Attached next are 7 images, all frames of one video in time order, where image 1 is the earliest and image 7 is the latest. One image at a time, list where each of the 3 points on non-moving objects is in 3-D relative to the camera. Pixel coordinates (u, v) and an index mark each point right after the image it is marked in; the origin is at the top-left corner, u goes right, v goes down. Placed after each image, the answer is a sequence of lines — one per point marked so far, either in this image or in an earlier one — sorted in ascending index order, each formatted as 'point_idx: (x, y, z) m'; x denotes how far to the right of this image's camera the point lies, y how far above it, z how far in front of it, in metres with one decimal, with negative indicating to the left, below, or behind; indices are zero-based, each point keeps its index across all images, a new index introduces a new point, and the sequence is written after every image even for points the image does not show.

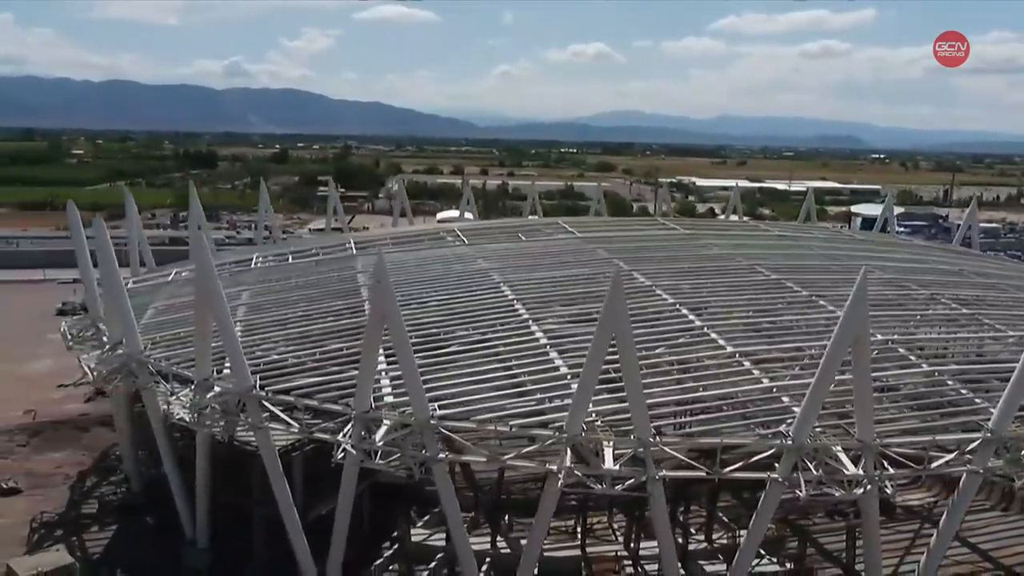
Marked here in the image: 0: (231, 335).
0: (-7.1, -1.2, +18.7) m
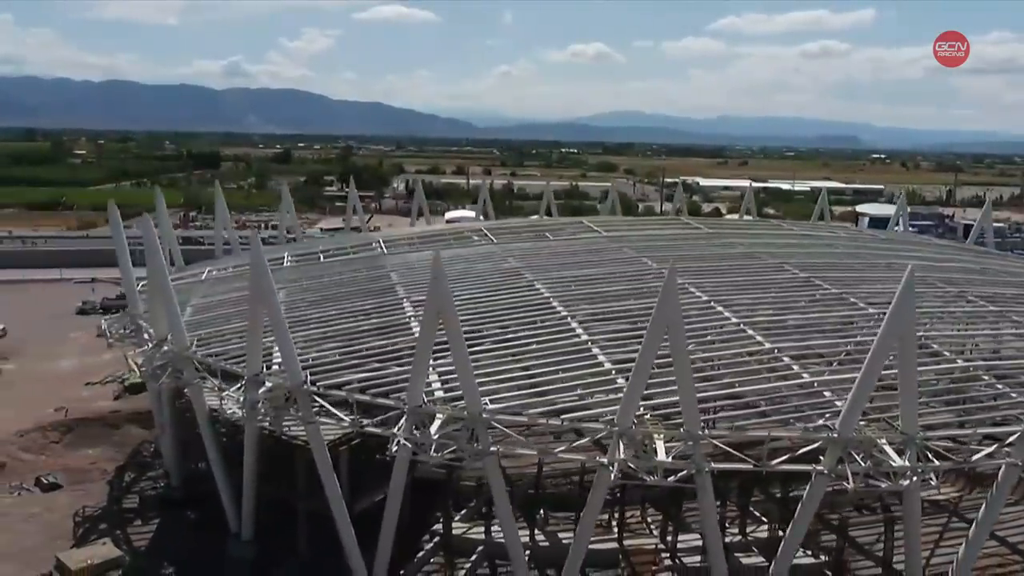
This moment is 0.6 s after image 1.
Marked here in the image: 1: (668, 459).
0: (-5.9, -1.1, +19.0) m
1: (+3.6, -3.9, +16.8) m
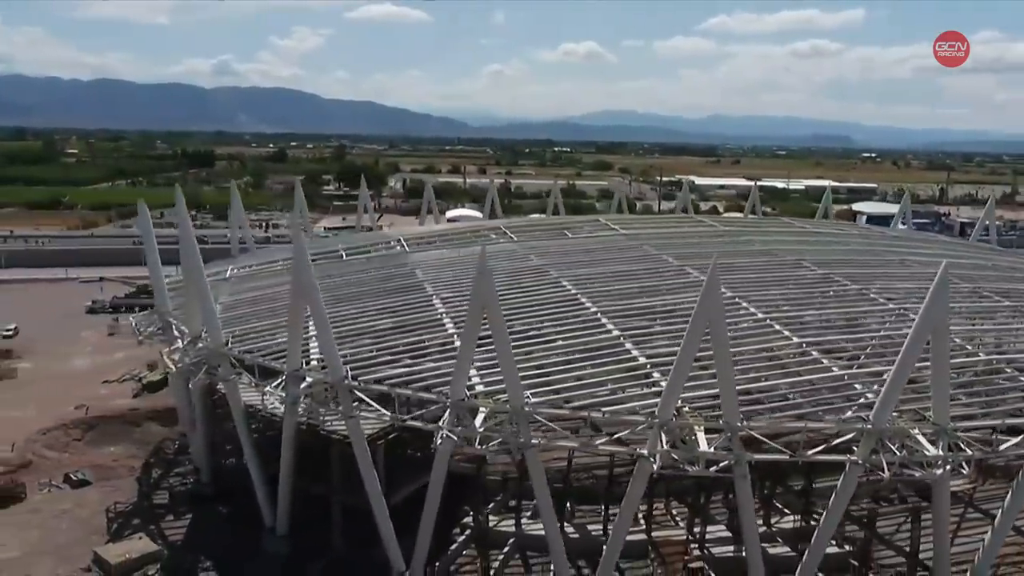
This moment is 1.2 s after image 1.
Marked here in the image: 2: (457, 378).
0: (-4.9, -1.0, +19.4) m
1: (+4.6, -3.8, +17.3) m
2: (-1.4, -2.2, +18.1) m
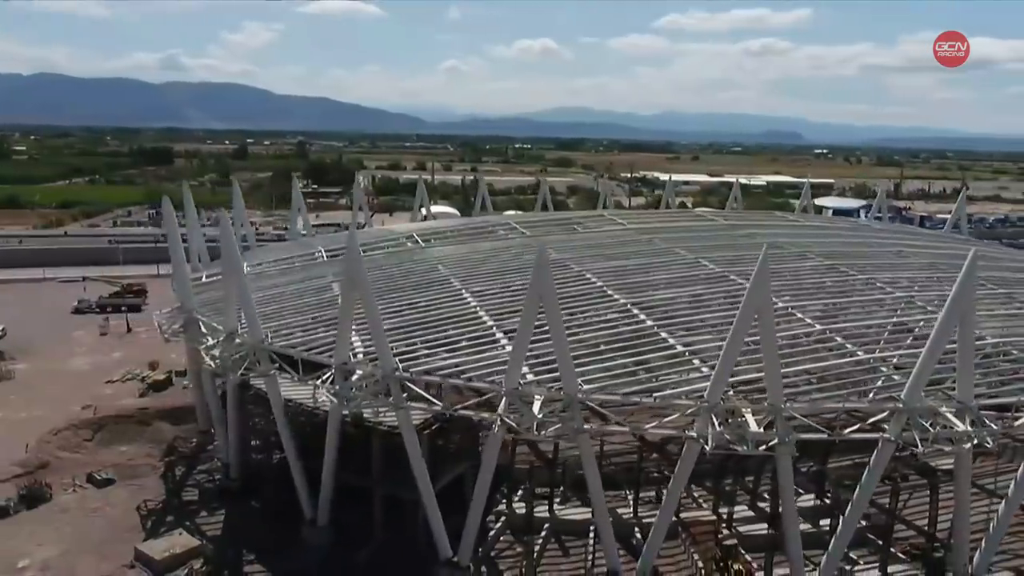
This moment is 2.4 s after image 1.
0: (-3.6, -0.9, +19.8) m
1: (+6.1, -3.6, +18.3) m
2: (0.0, -2.0, +18.8) m
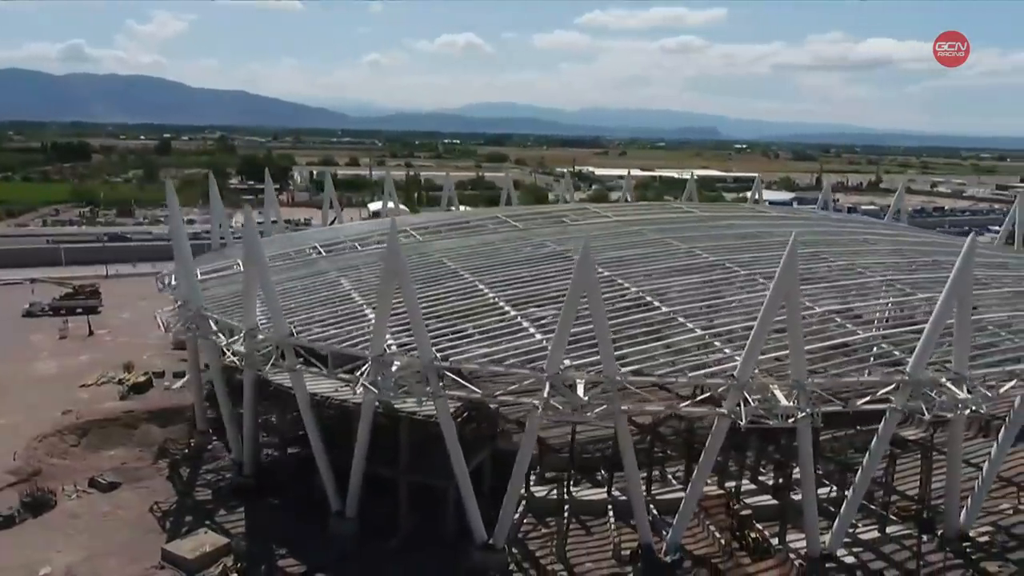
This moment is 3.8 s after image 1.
0: (-2.6, -0.6, +20.2) m
1: (+7.2, -3.2, +19.7) m
2: (+1.2, -1.7, +19.5) m
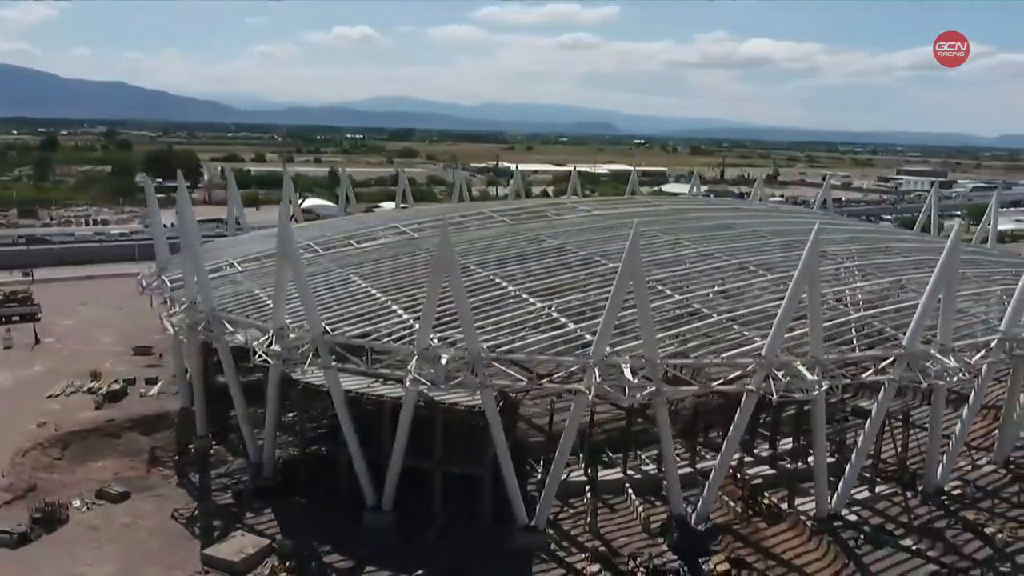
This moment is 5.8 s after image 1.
0: (-1.3, -0.5, +20.9) m
1: (+8.6, -2.7, +21.7) m
2: (+2.5, -1.5, +20.7) m
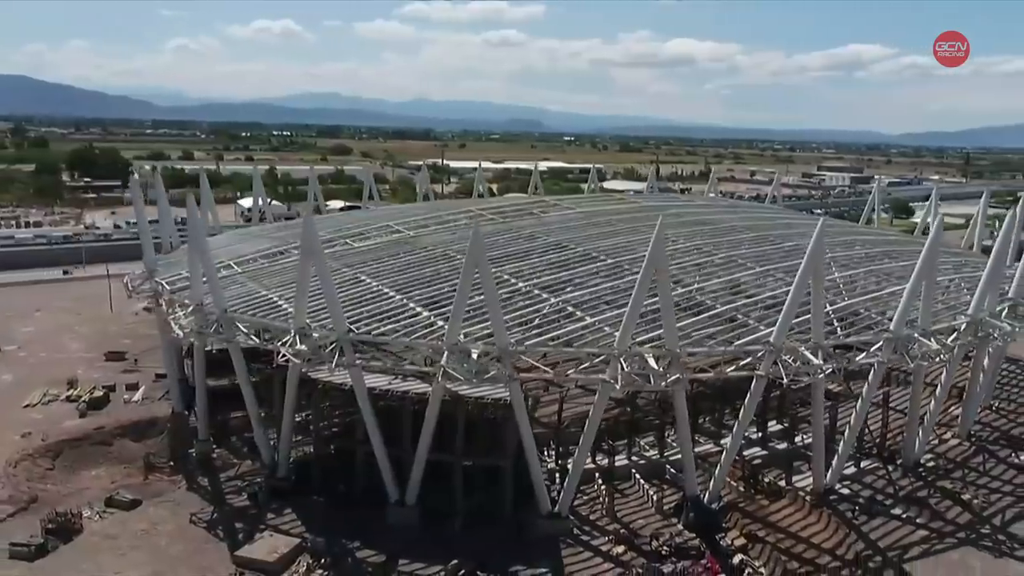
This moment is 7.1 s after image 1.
0: (-0.5, -0.4, +21.6) m
1: (+9.4, -2.4, +23.3) m
2: (+3.4, -1.3, +21.7) m
